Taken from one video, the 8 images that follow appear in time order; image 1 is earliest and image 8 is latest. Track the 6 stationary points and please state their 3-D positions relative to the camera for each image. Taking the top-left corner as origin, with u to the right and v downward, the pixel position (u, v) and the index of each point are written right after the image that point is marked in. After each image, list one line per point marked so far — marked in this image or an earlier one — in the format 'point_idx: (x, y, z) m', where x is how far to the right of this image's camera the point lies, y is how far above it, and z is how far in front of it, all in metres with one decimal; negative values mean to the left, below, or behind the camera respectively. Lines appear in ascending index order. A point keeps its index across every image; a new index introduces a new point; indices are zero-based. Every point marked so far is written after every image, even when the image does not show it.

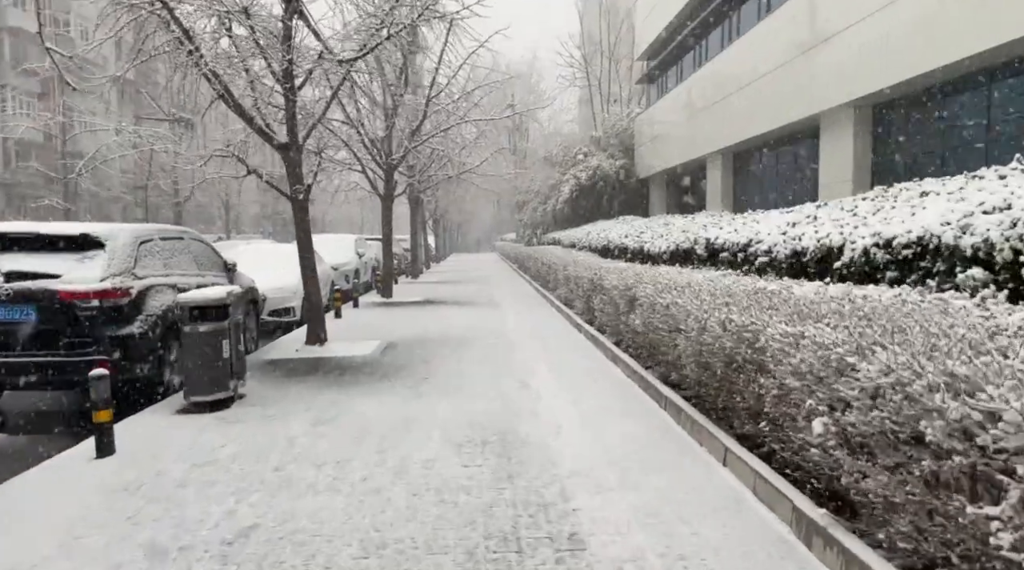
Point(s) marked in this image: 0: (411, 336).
0: (-1.6, -0.8, +12.1) m
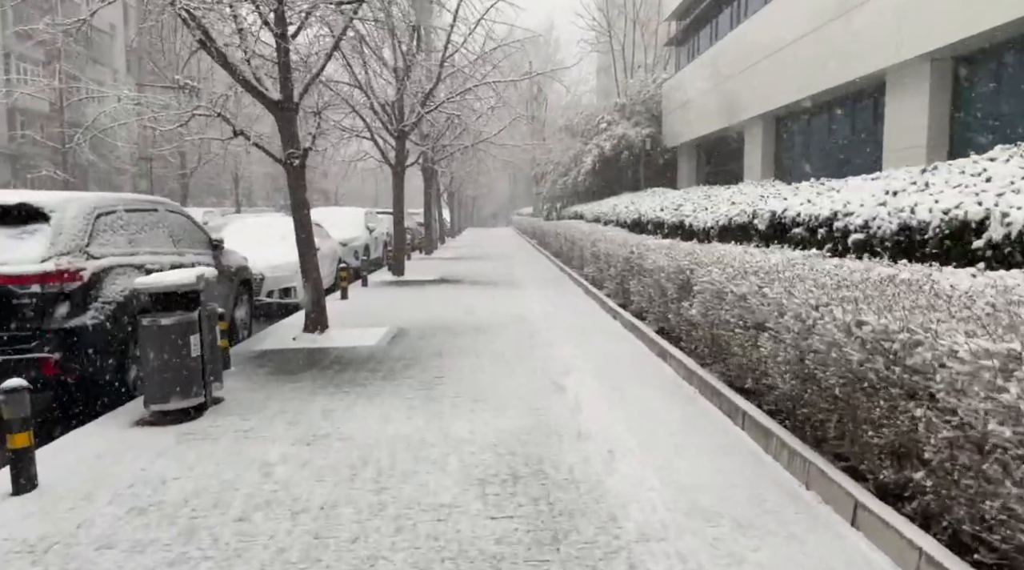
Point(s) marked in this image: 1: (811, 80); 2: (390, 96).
0: (-1.2, -0.5, +10.8) m
1: (+6.9, +4.7, +17.6) m
2: (-2.9, +4.4, +18.0) m
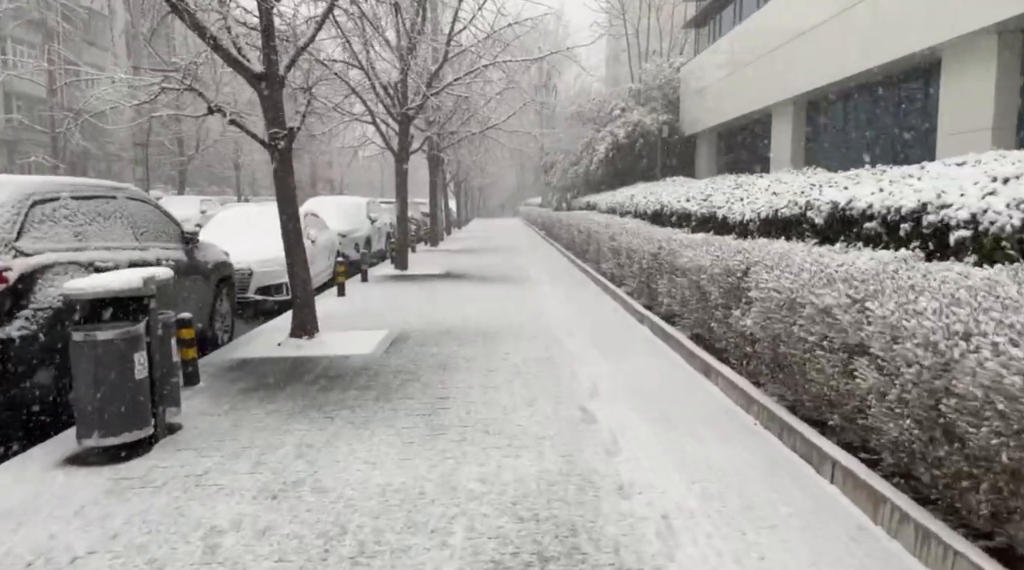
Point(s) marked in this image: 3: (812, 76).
0: (-1.1, -0.5, +9.6) m
1: (+7.2, +4.8, +16.3) m
2: (-2.6, +4.5, +16.8) m
3: (+7.3, +4.9, +17.9) m
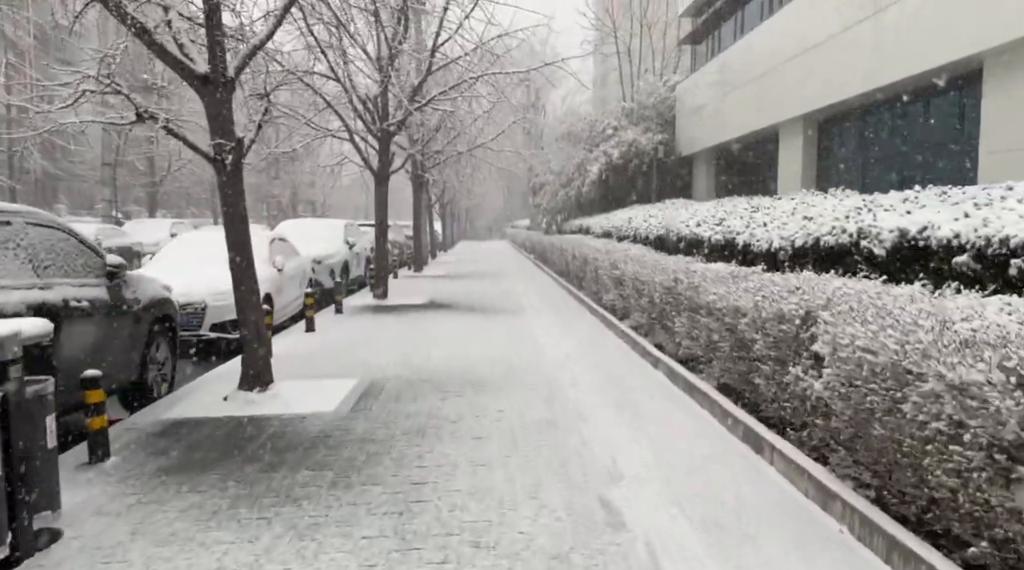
0: (-1.1, -0.9, +8.2) m
1: (+7.0, +4.2, +15.2) m
2: (-2.8, +3.9, +15.5) m
3: (+7.0, +4.3, +16.9) m
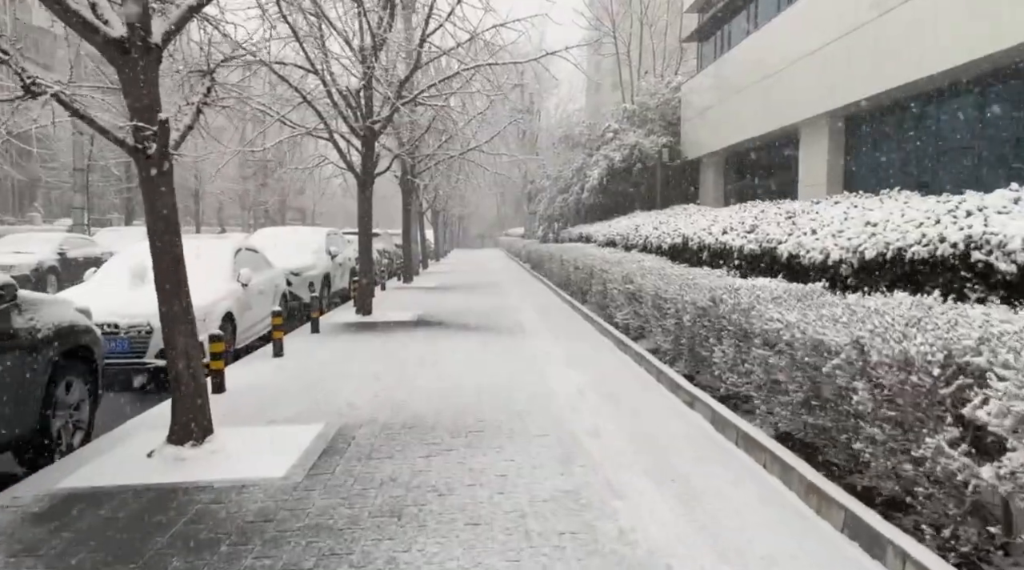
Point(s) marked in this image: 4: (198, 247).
0: (-1.1, -1.1, +6.7) m
1: (+6.9, +3.9, +13.8) m
2: (-2.9, +3.6, +14.0) m
3: (+7.0, +4.0, +15.5) m
4: (-4.6, +0.6, +10.8) m
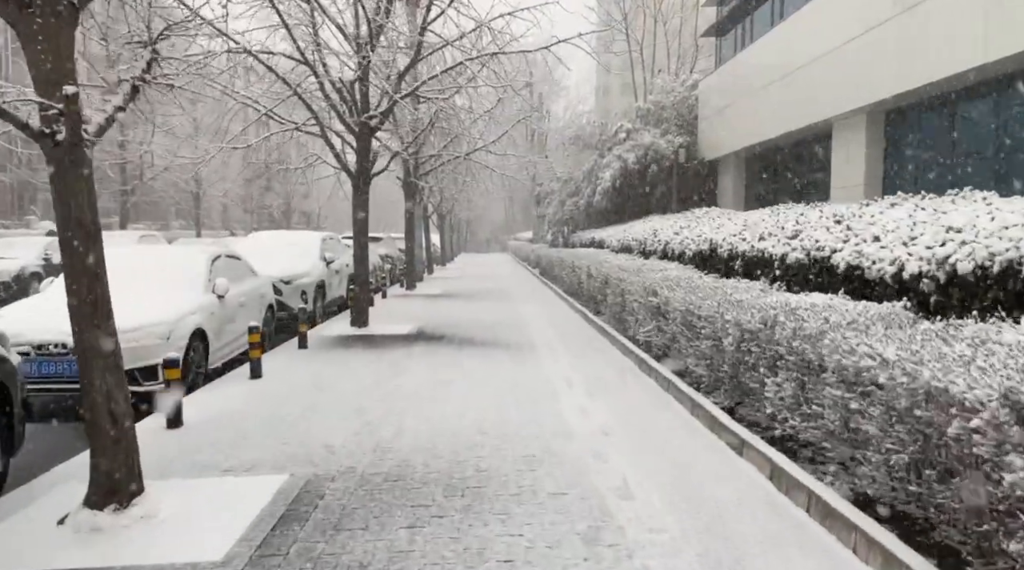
0: (-1.1, -1.2, +5.6) m
1: (+7.1, +3.8, +12.6) m
2: (-2.7, +3.5, +12.9) m
3: (+7.1, +3.9, +14.2) m
4: (-4.5, +0.4, +9.7) m
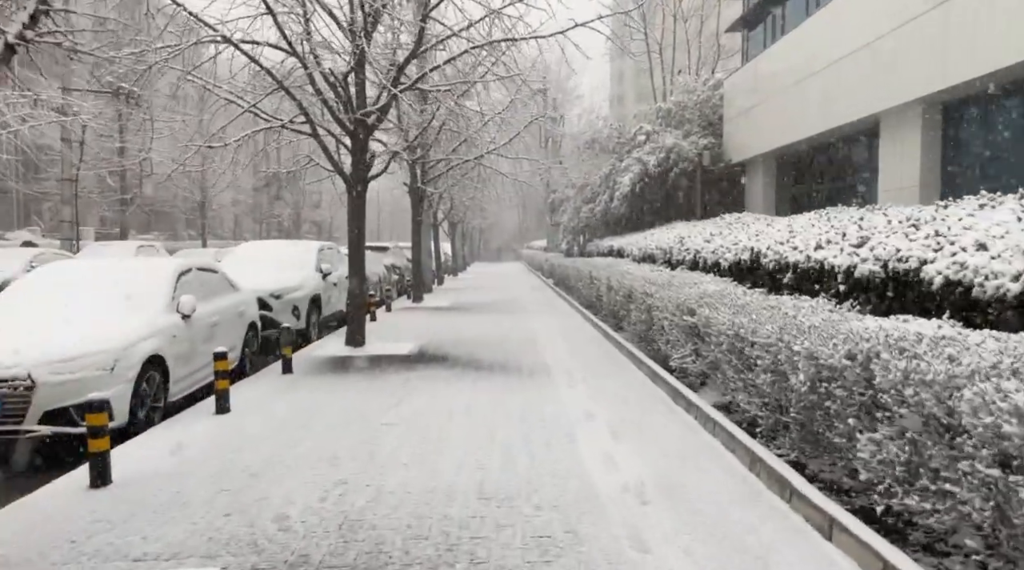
0: (-1.0, -1.3, +4.3) m
1: (+7.2, +3.6, +11.2) m
2: (-2.6, +3.2, +11.7) m
3: (+7.3, +3.6, +12.8) m
4: (-4.4, +0.2, +8.4) m
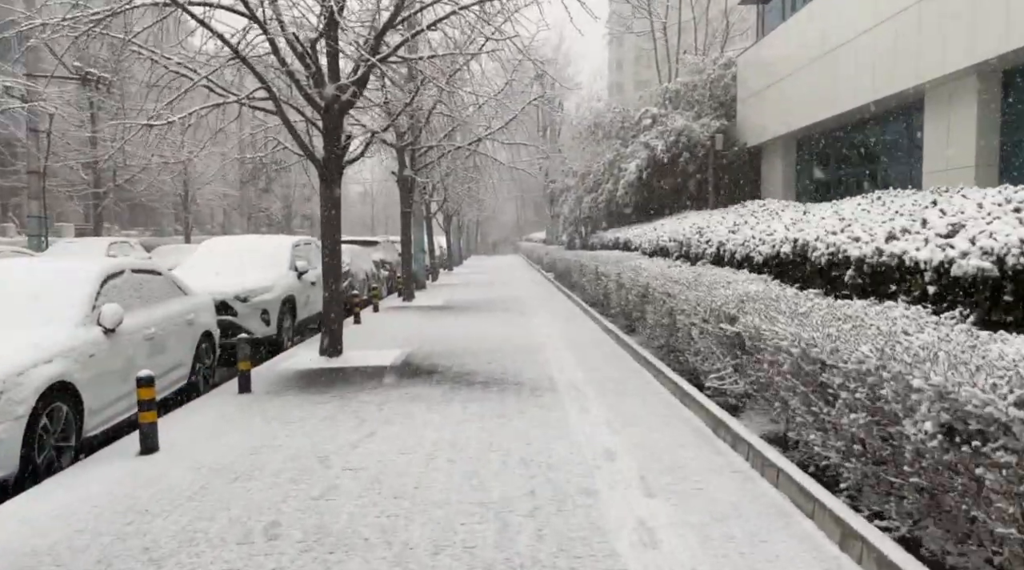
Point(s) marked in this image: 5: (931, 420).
0: (-1.0, -1.4, +2.8) m
1: (+7.2, +3.6, +9.7) m
2: (-2.6, +3.2, +10.2) m
3: (+7.3, +3.7, +11.3) m
4: (-4.4, +0.2, +7.0) m
5: (+1.8, -0.6, +3.2) m
